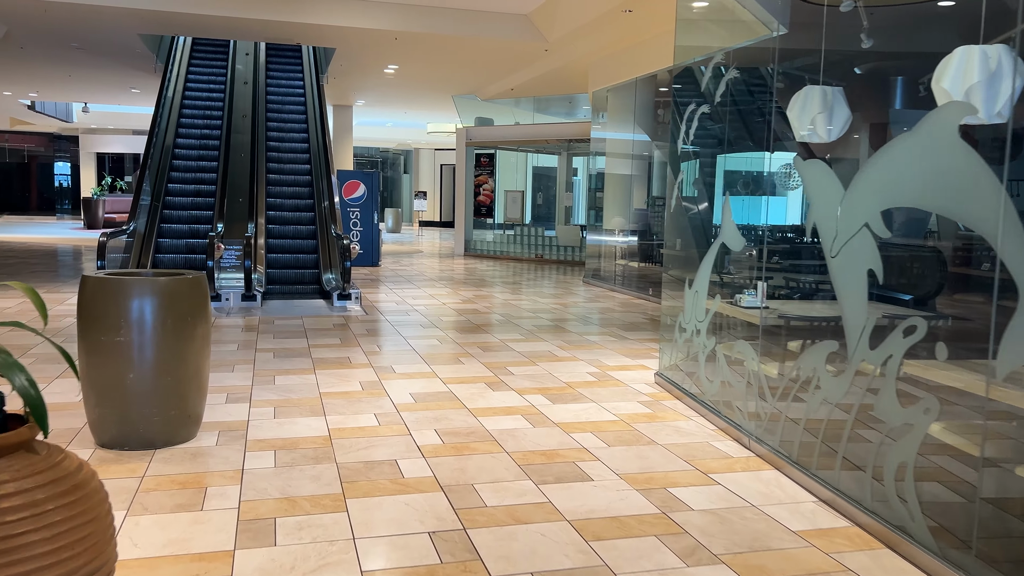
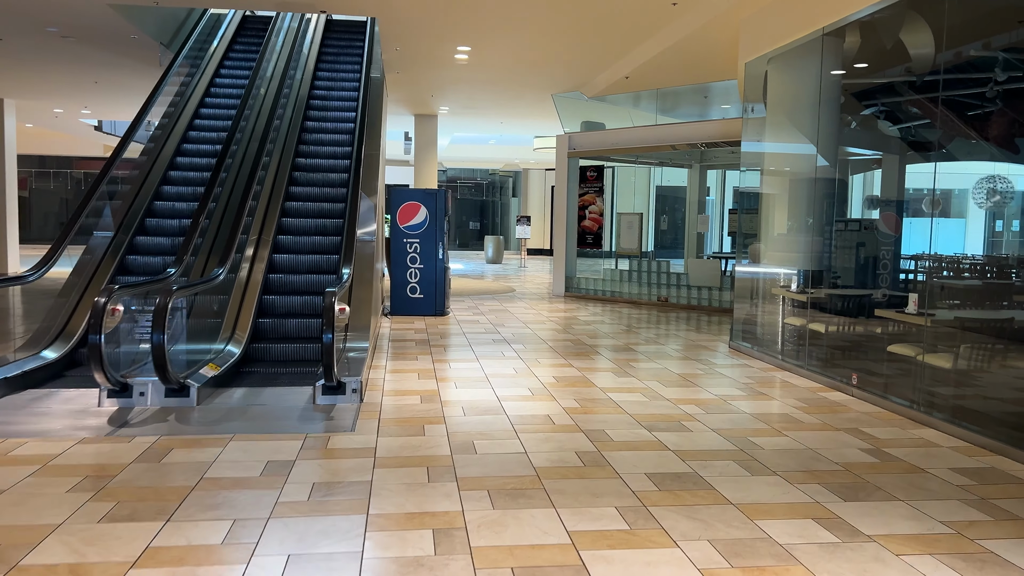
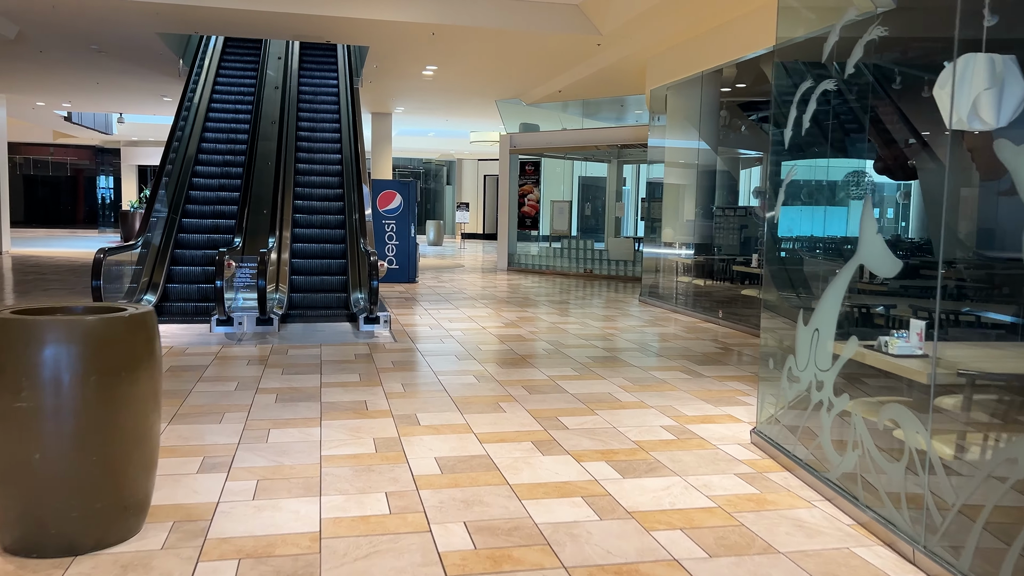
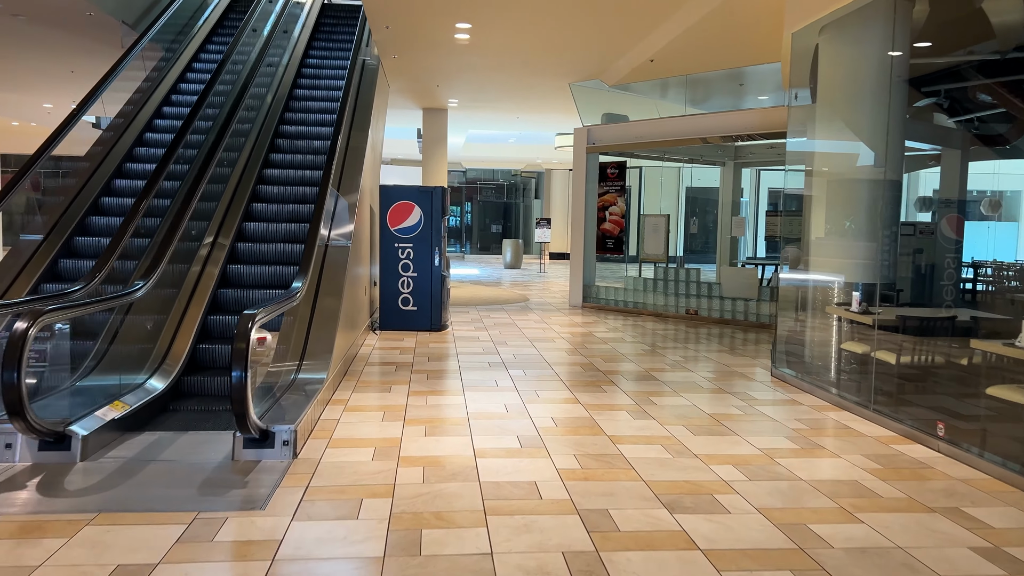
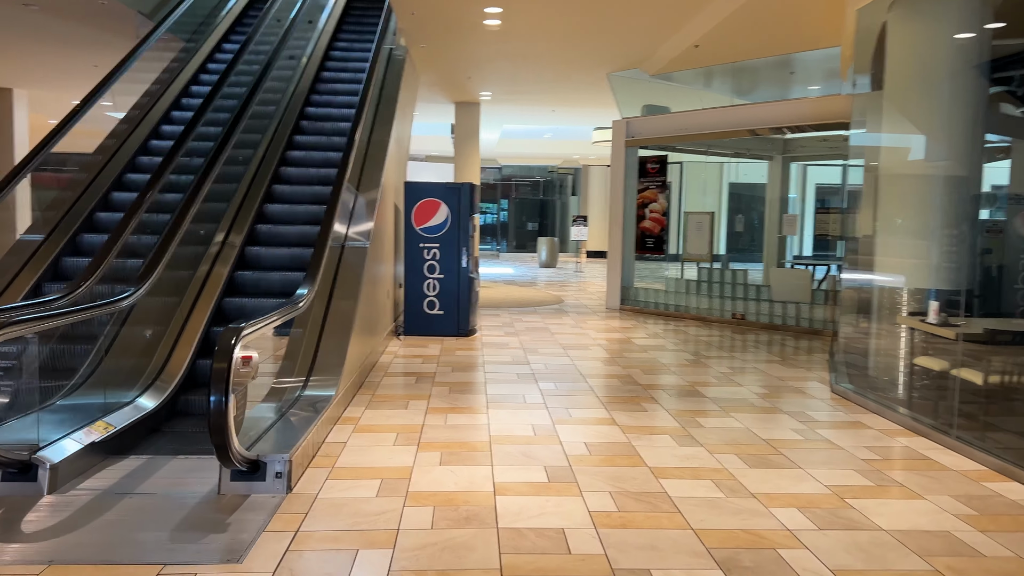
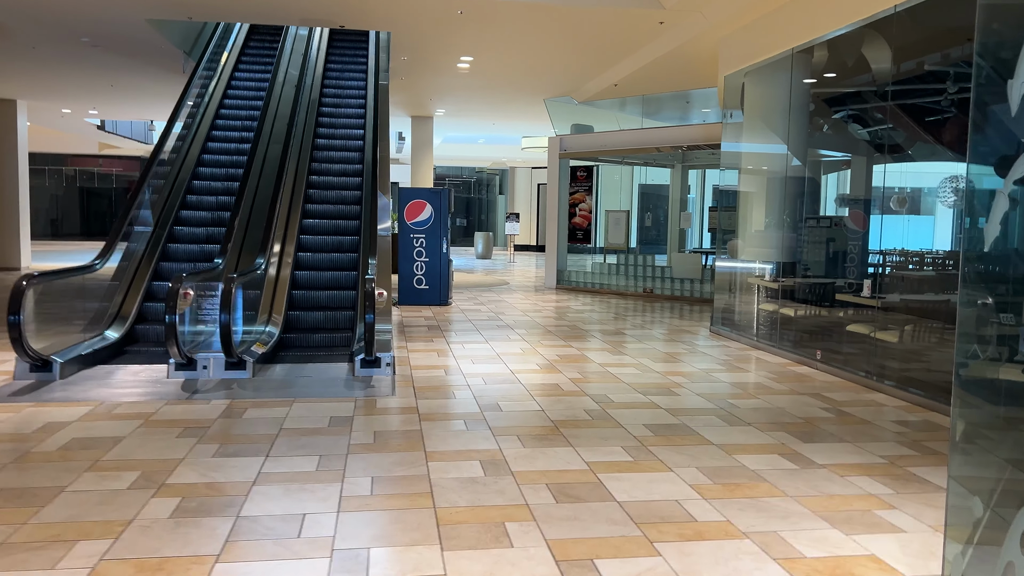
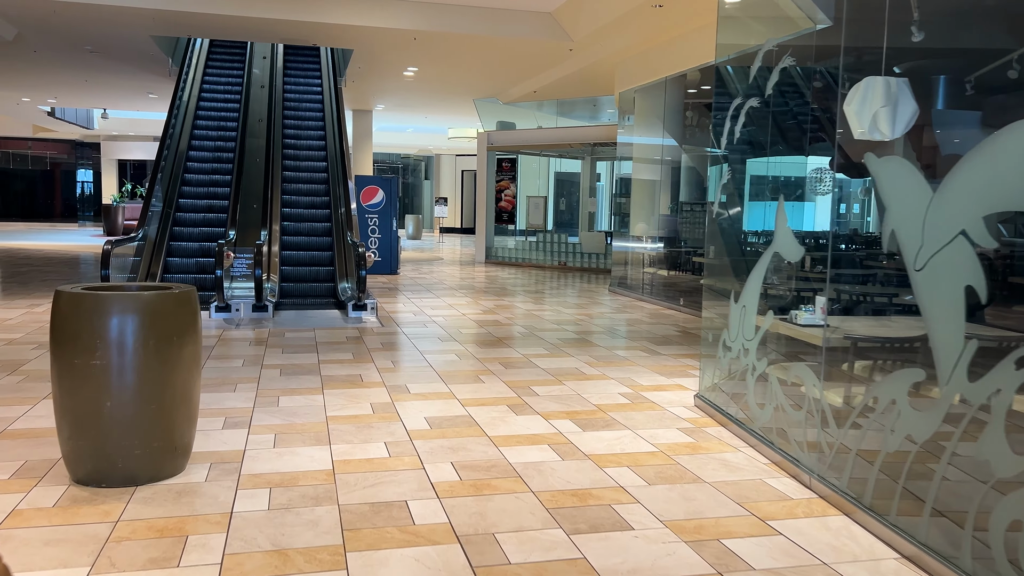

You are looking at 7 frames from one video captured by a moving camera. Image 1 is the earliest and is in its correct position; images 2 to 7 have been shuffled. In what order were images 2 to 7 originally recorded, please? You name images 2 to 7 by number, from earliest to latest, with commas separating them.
7, 3, 6, 2, 4, 5
